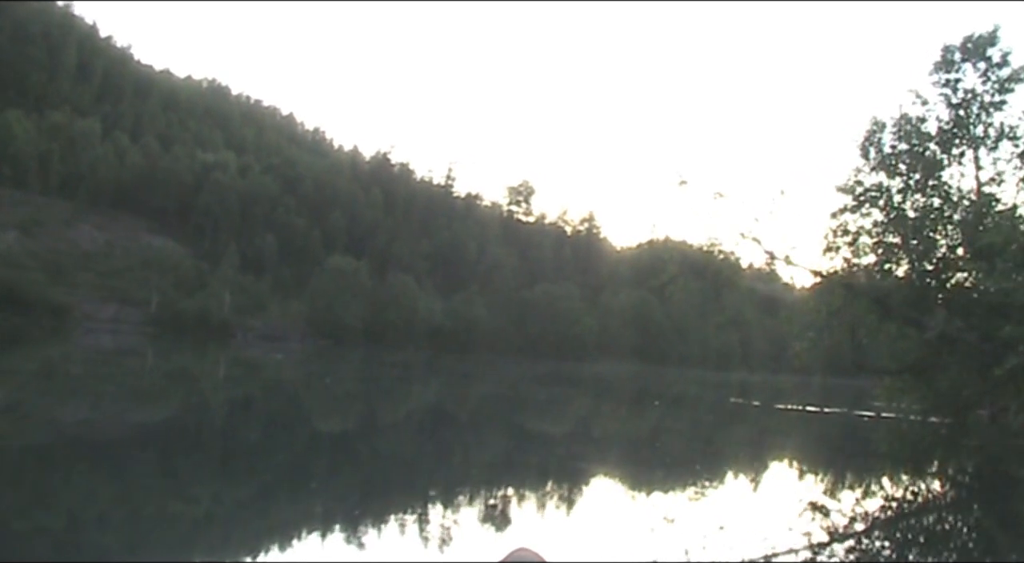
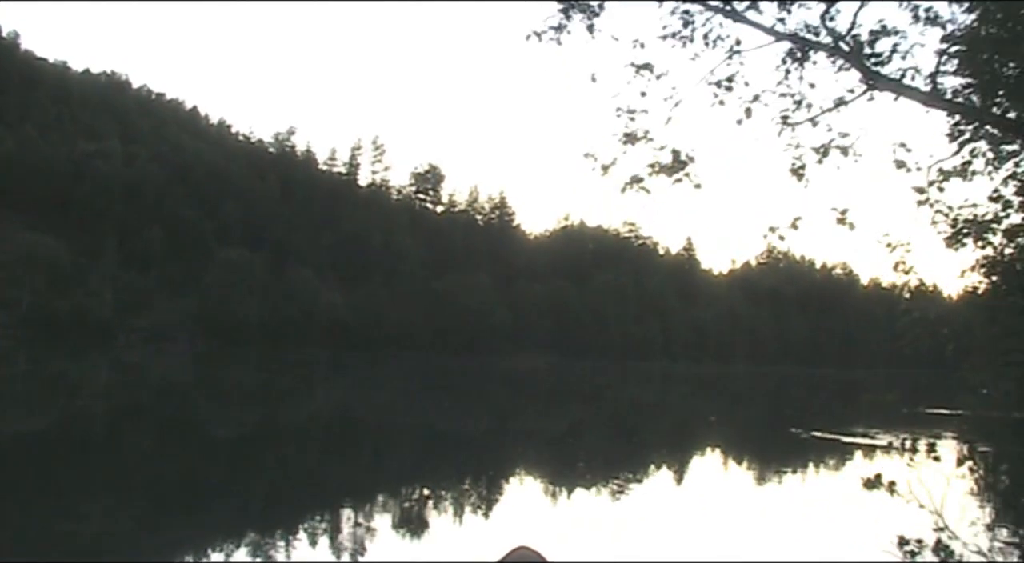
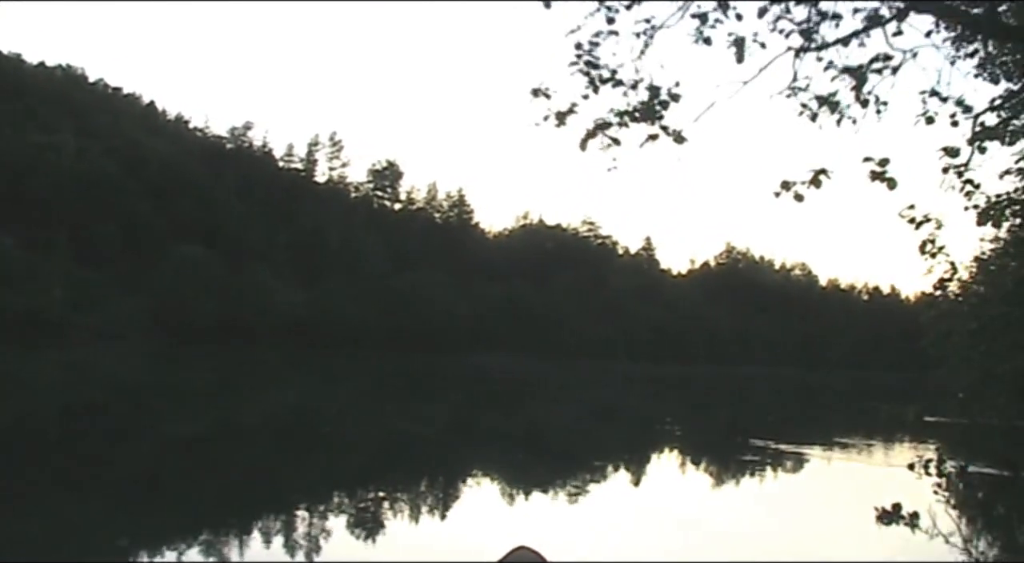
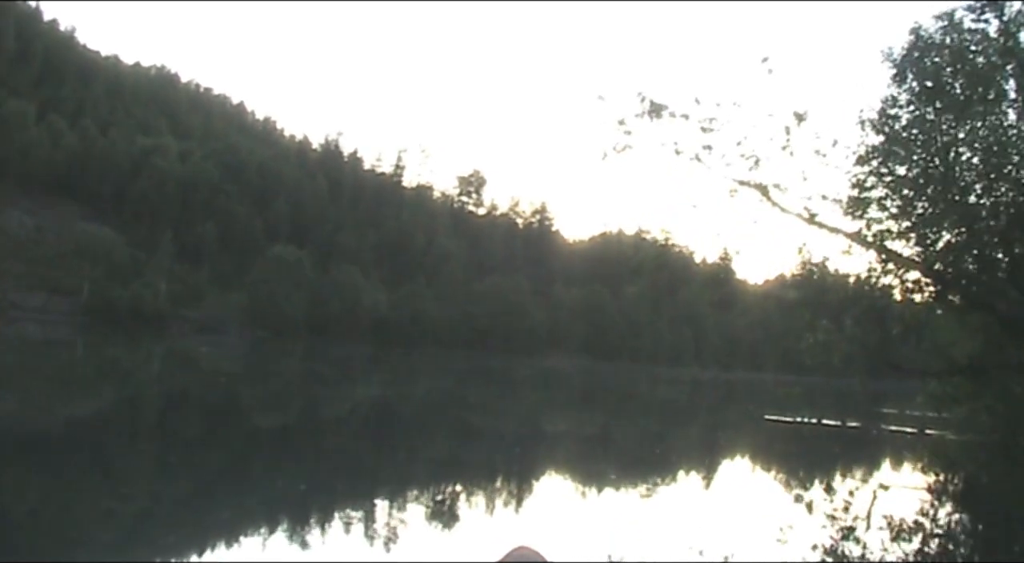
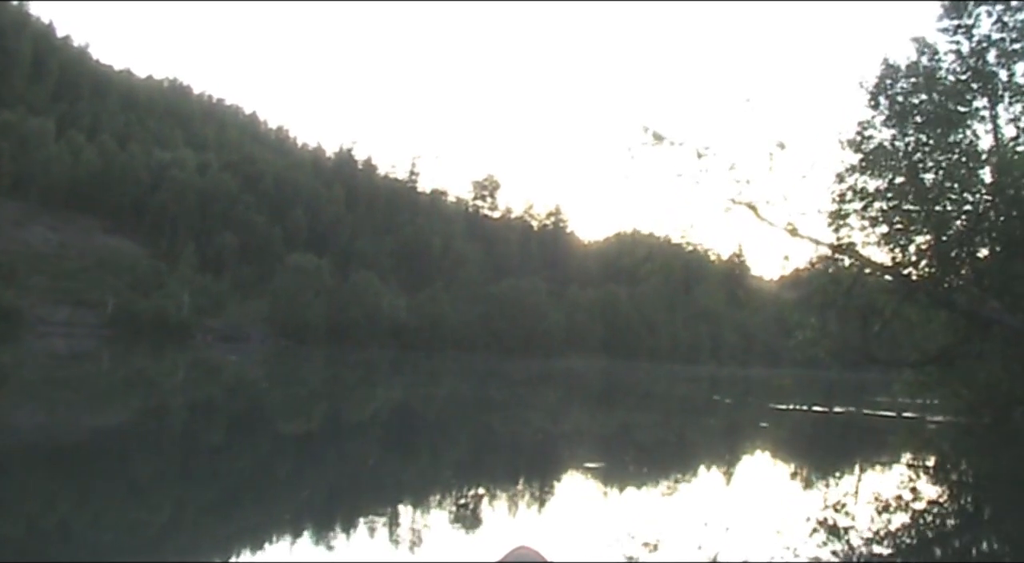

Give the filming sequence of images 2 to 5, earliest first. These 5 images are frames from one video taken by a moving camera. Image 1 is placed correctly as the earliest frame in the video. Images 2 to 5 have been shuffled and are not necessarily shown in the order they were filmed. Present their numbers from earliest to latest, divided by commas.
5, 4, 2, 3
